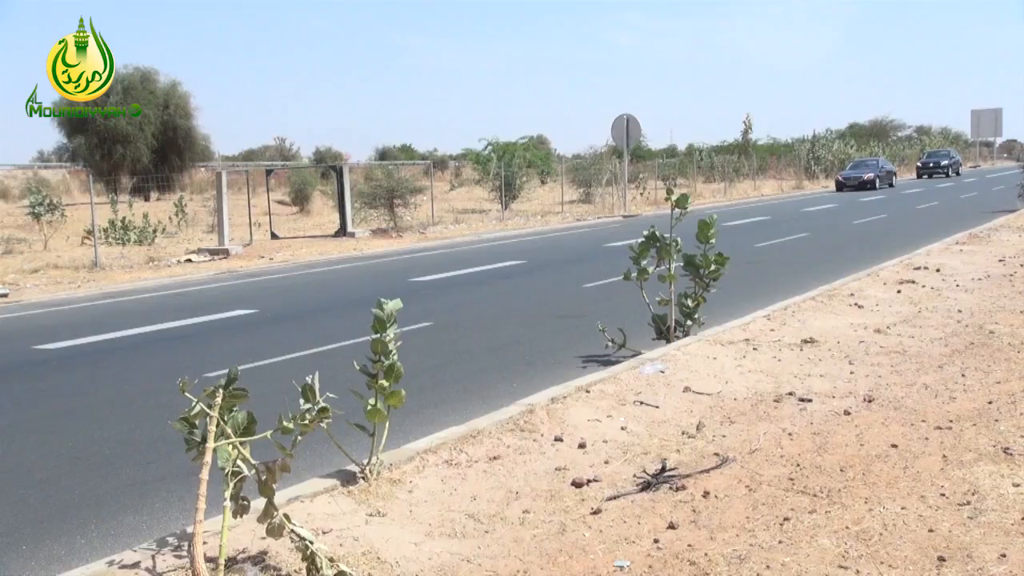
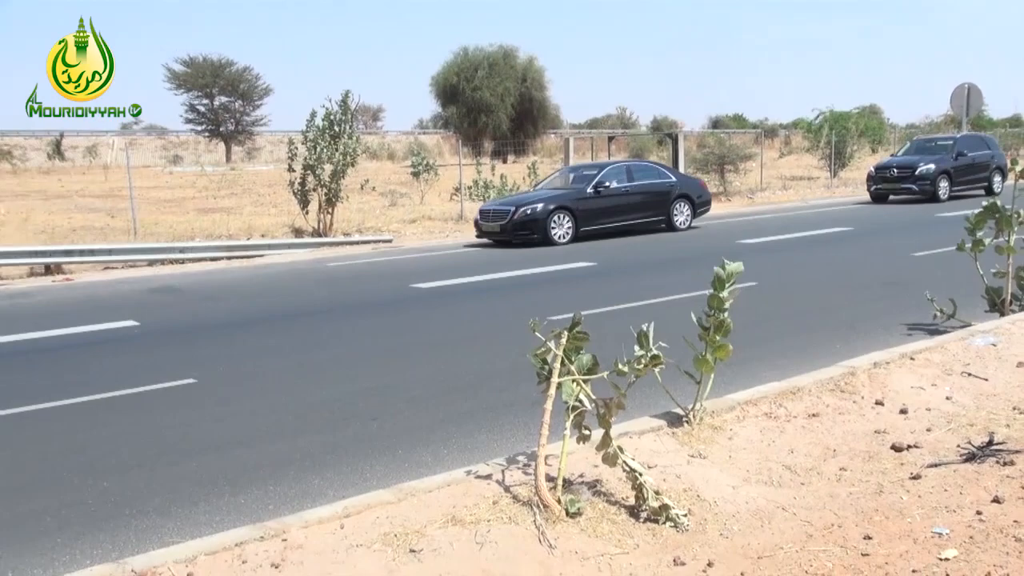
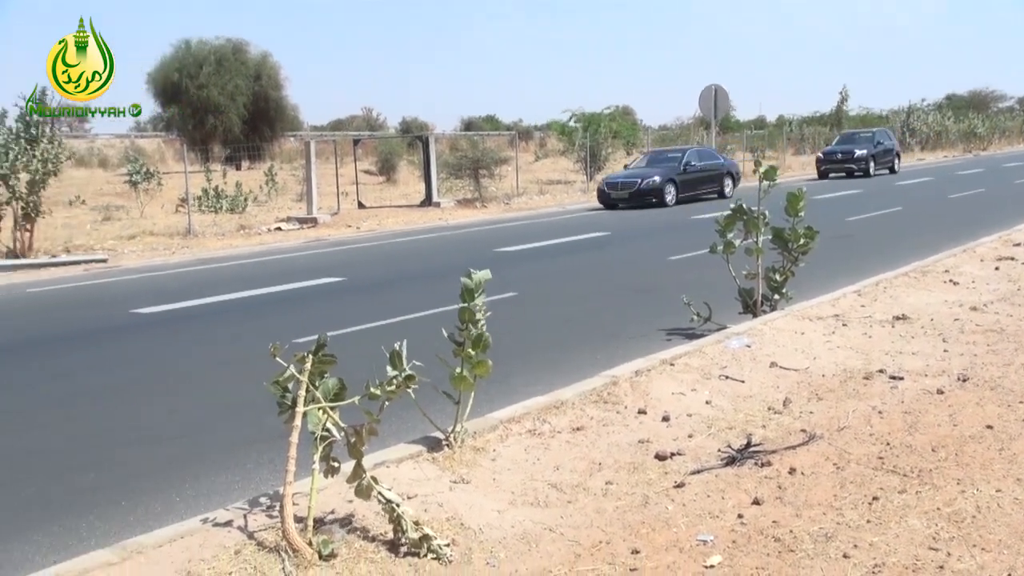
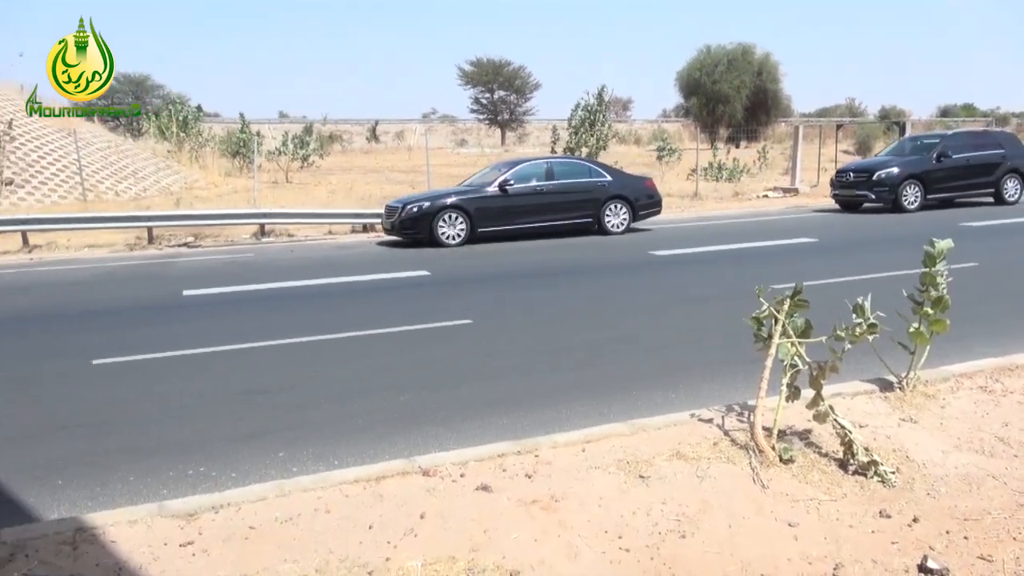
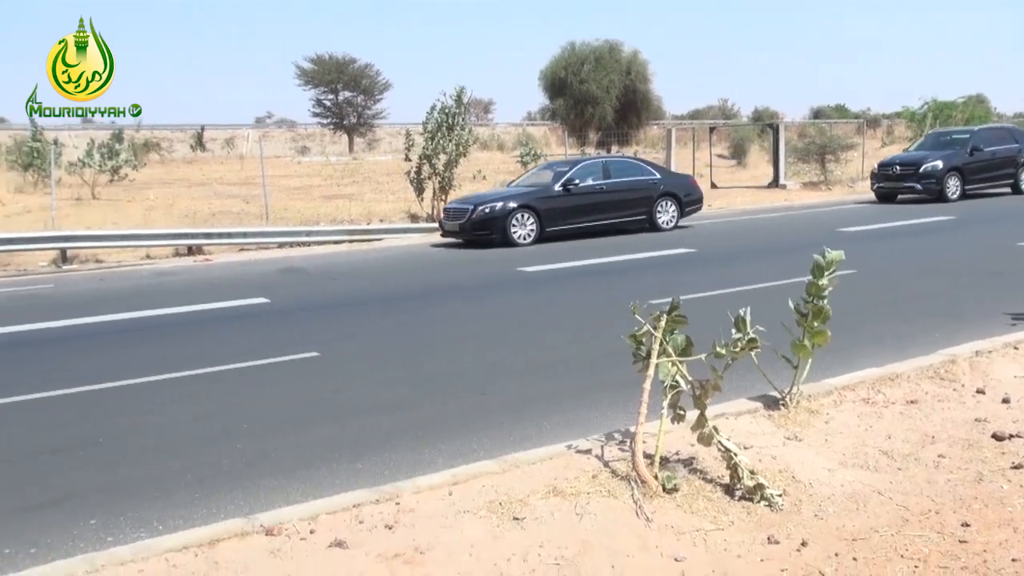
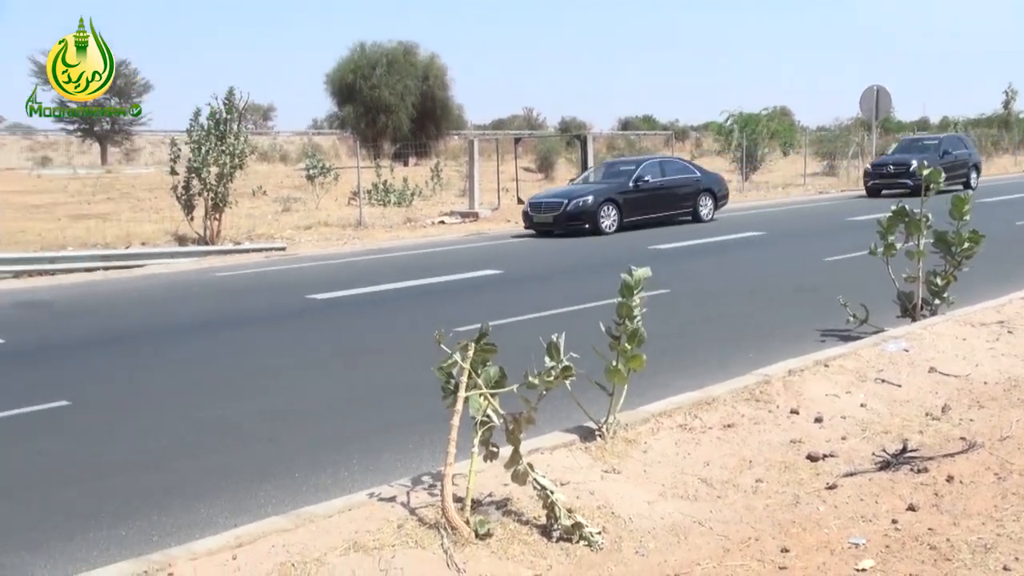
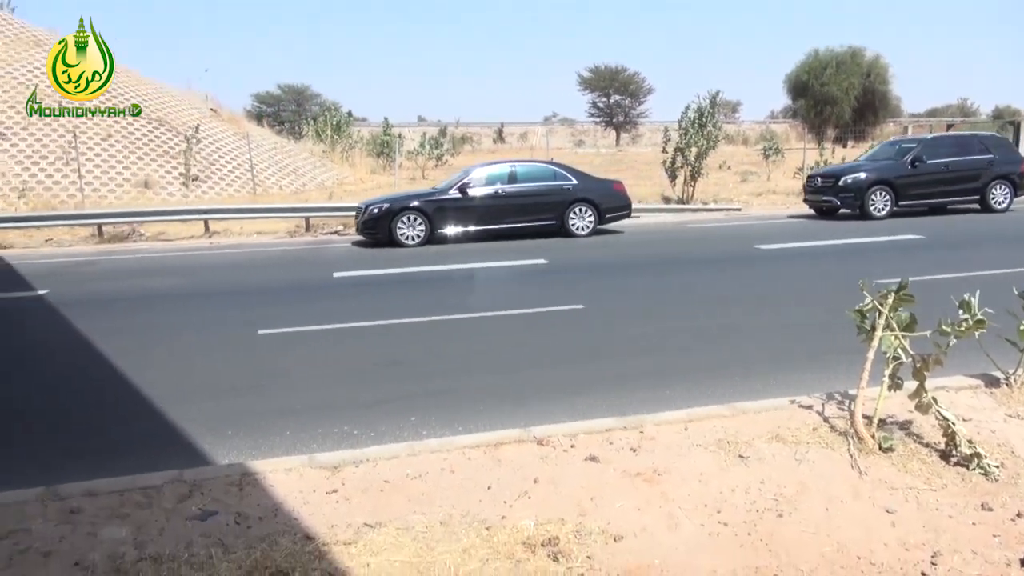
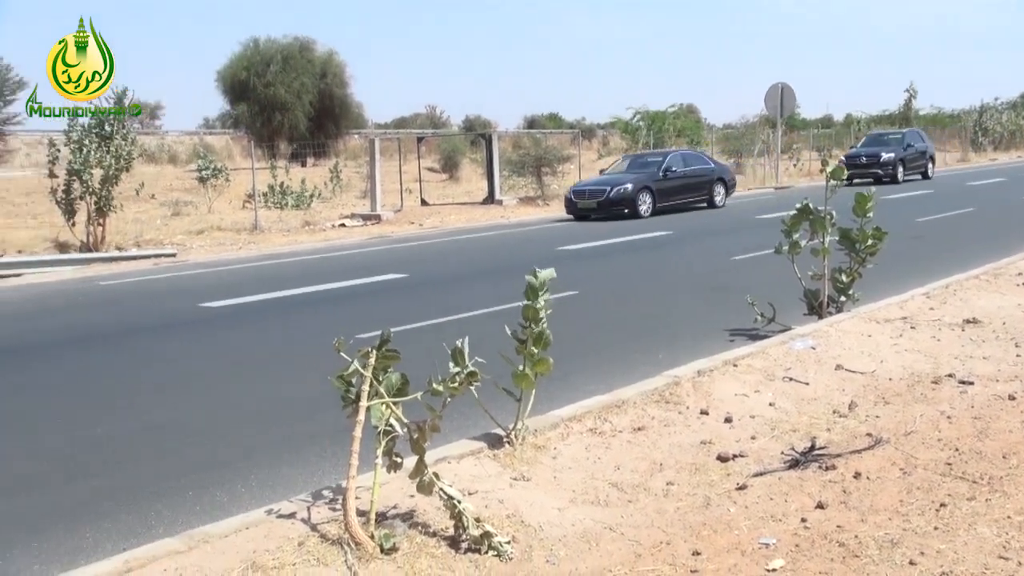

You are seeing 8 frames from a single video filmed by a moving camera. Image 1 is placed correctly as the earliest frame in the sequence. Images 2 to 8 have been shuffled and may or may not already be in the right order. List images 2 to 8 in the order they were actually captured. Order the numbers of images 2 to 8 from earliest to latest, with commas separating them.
3, 8, 6, 2, 5, 4, 7
